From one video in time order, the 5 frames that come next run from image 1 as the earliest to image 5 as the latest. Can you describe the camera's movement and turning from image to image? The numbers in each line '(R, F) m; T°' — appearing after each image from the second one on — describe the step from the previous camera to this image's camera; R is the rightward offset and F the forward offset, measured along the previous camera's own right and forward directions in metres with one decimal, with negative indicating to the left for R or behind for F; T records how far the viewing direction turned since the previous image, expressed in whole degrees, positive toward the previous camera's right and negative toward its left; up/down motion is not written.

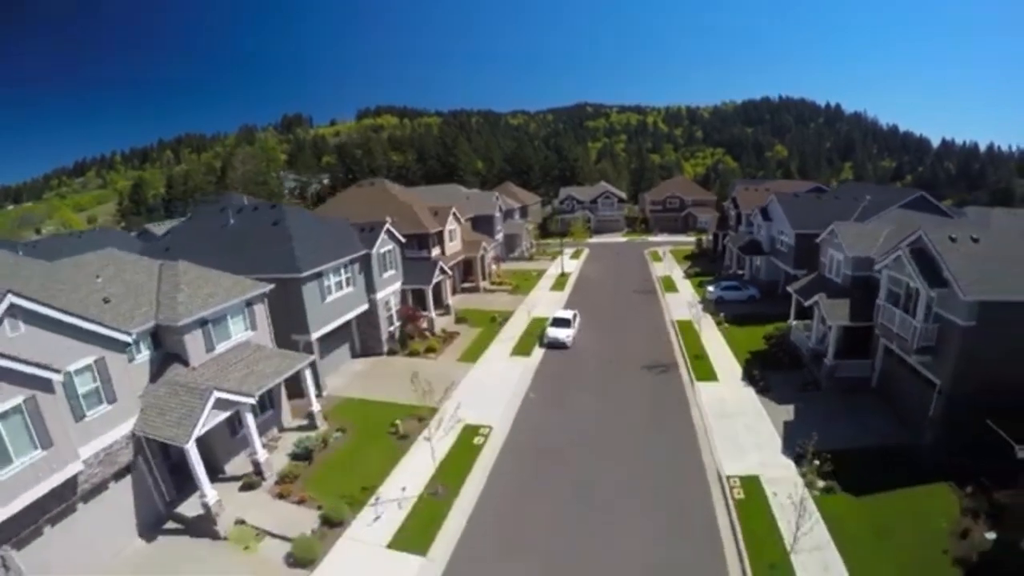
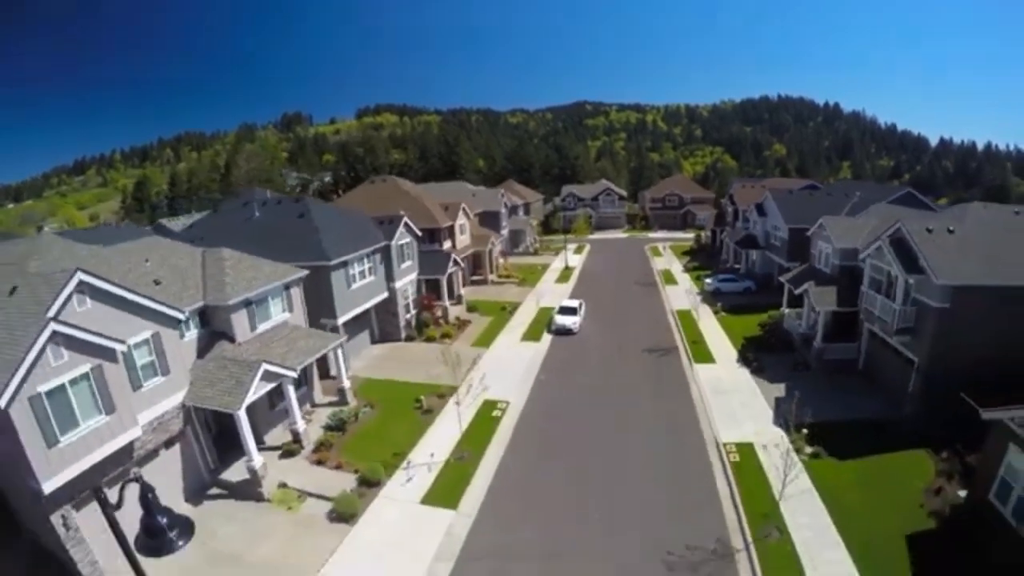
(-0.6, -1.9) m; 0°
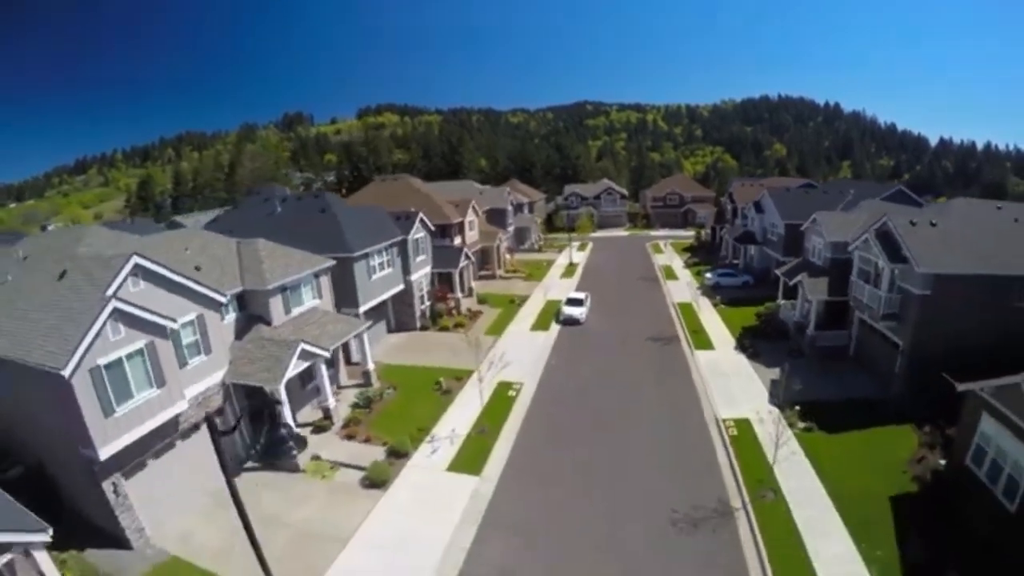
(-0.5, -1.6) m; 0°
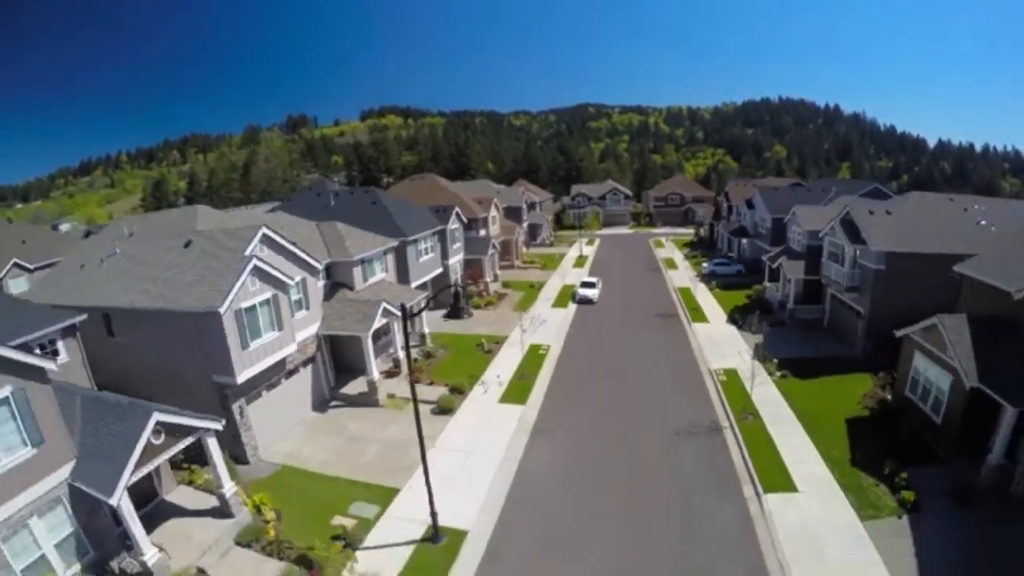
(-1.5, -5.0) m; 0°
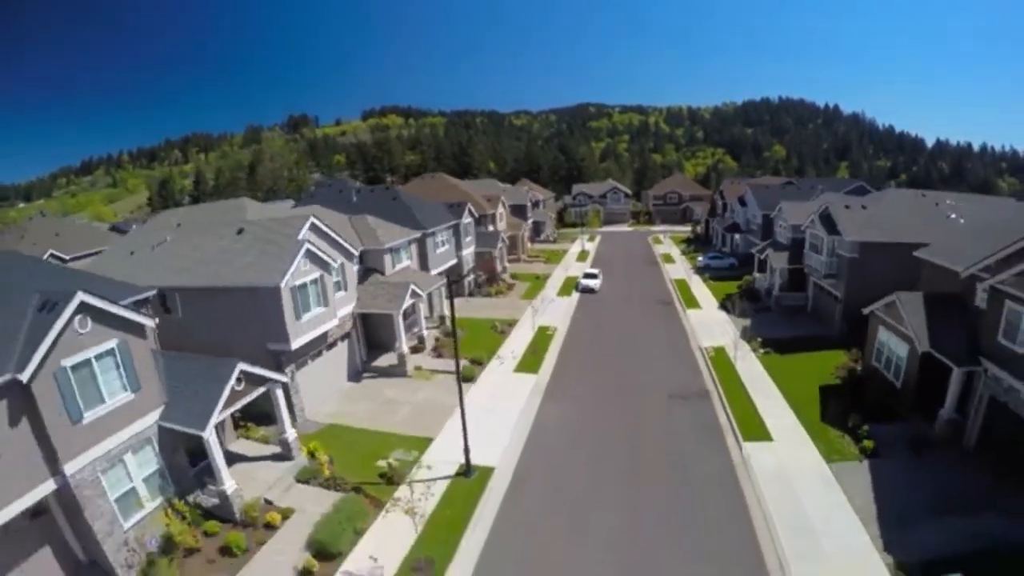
(-0.6, -3.0) m; 0°
